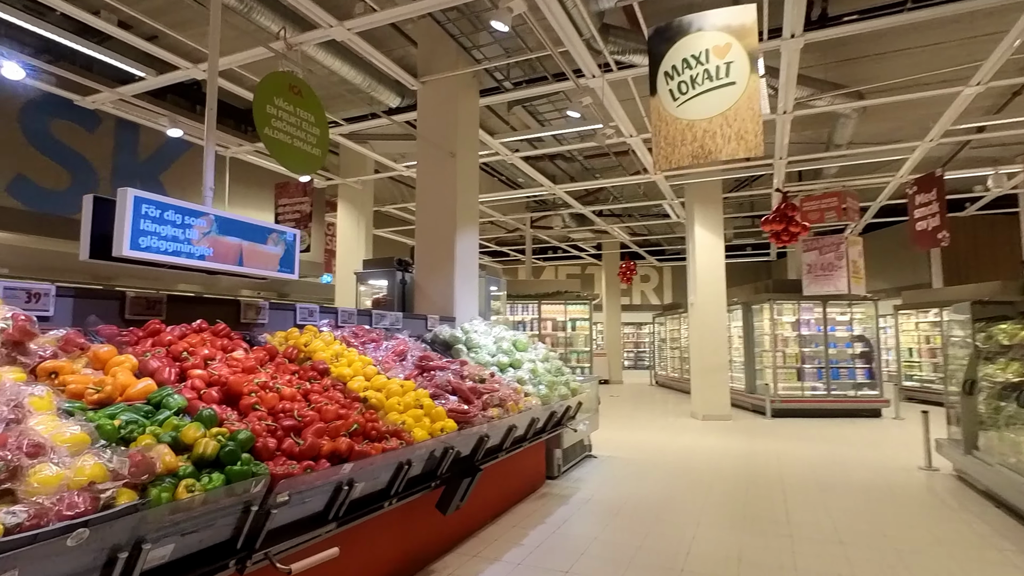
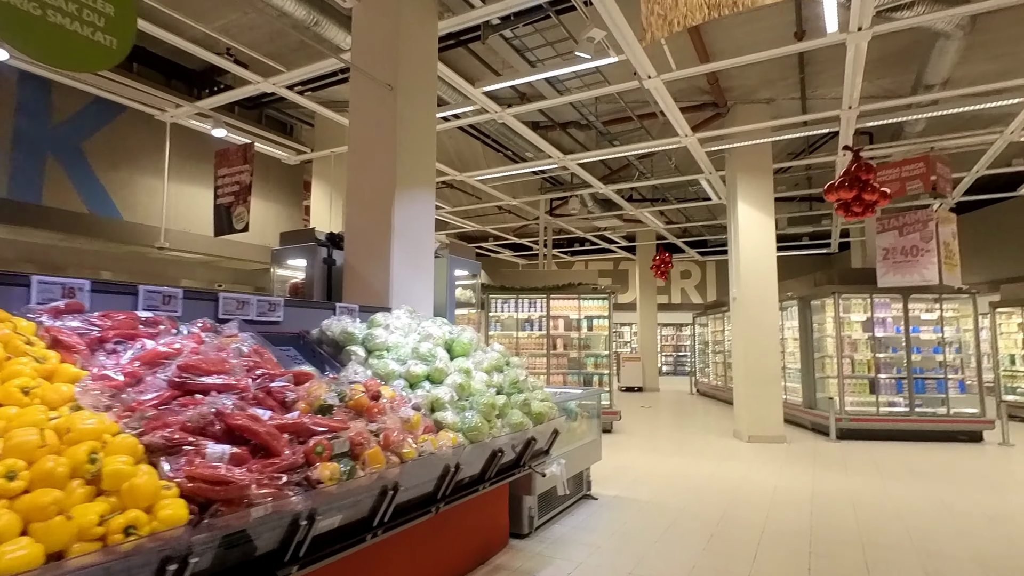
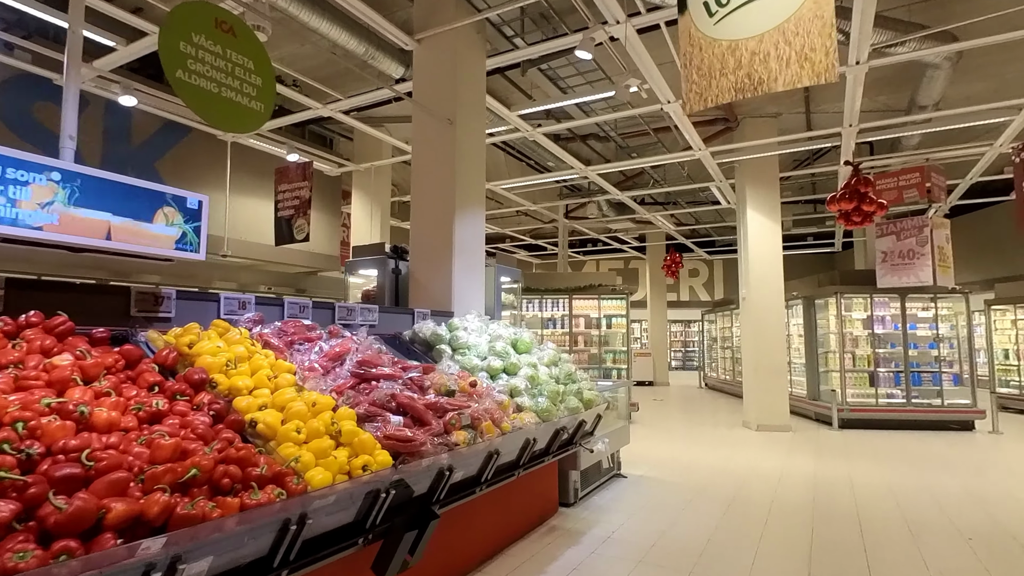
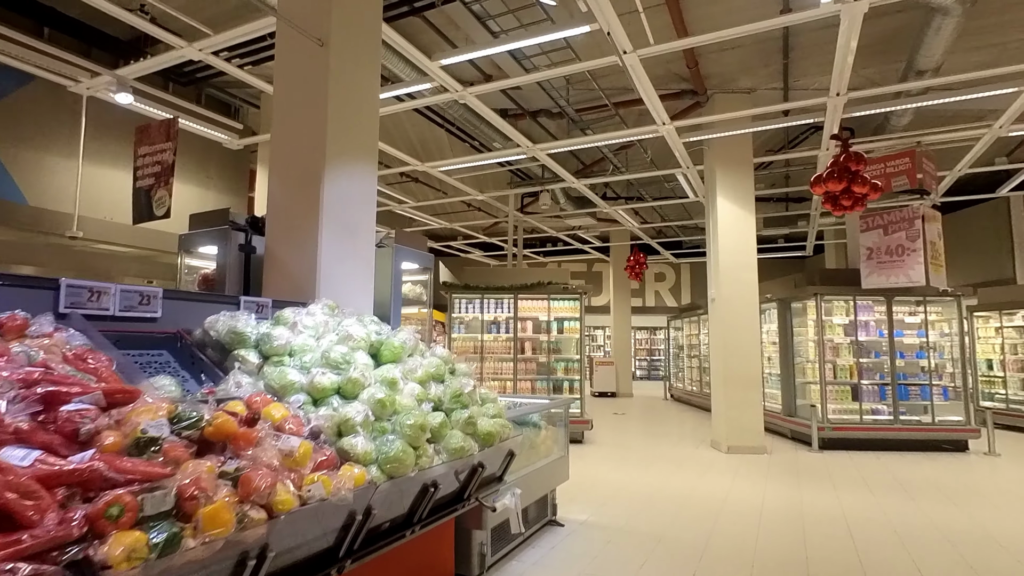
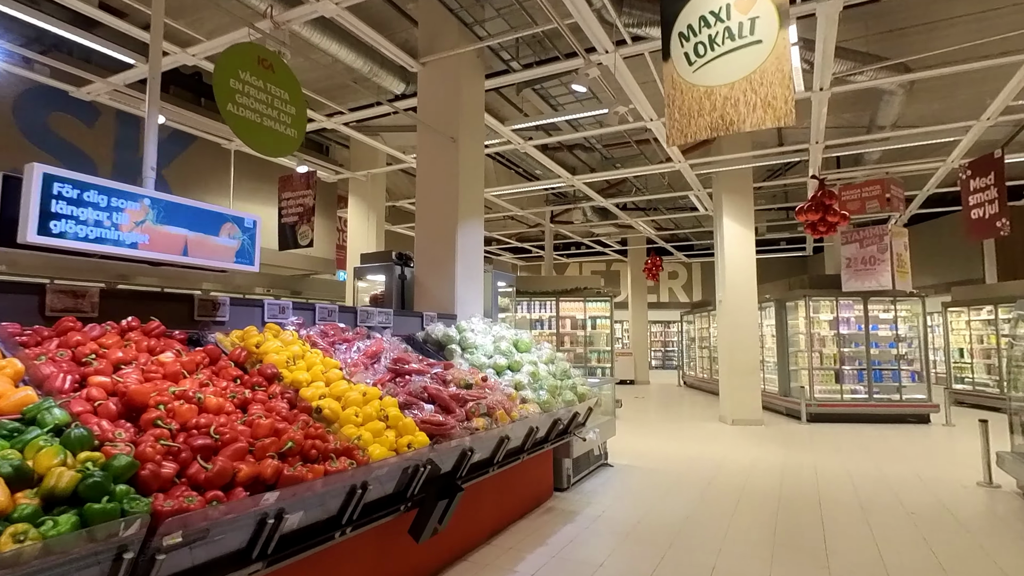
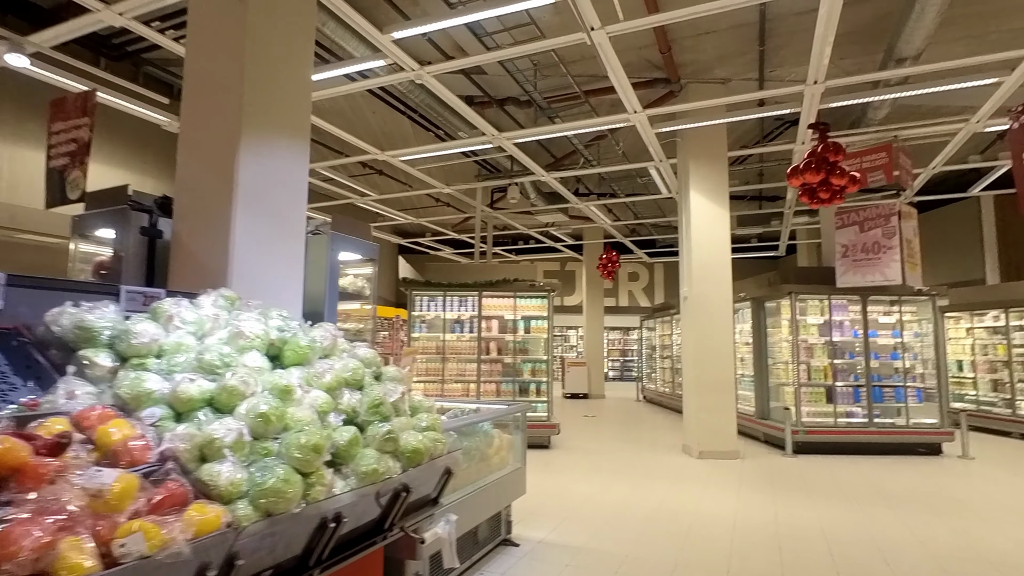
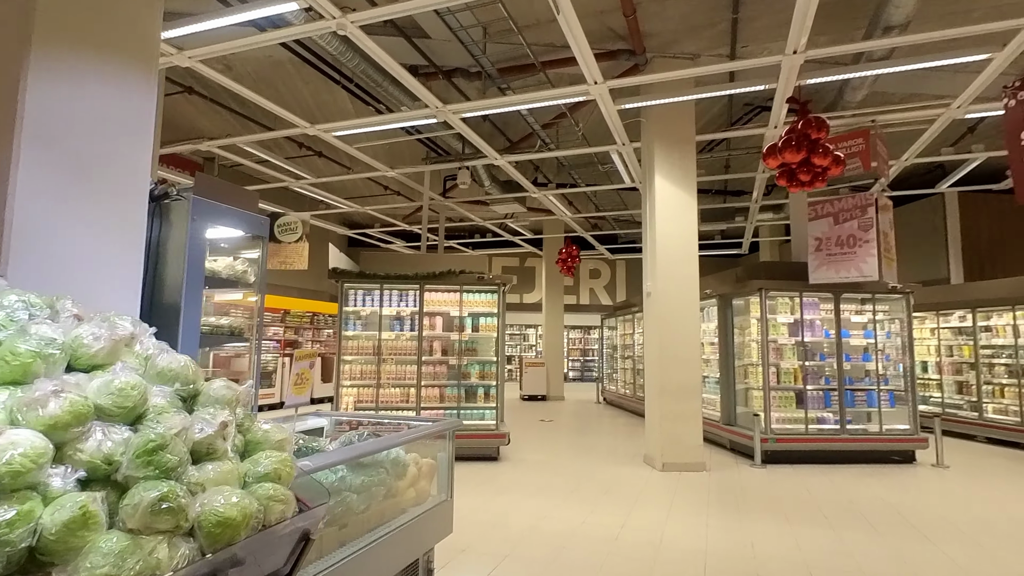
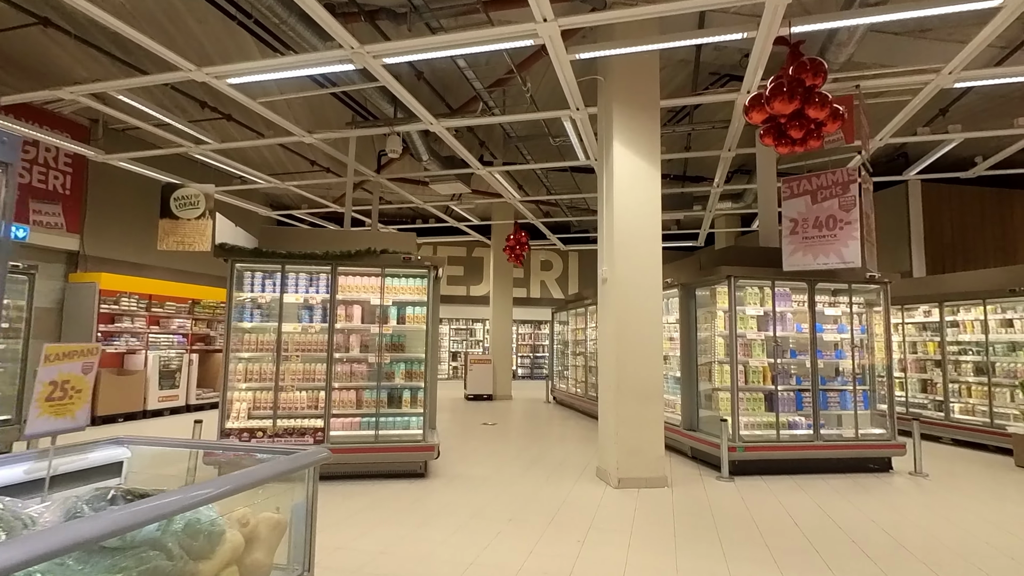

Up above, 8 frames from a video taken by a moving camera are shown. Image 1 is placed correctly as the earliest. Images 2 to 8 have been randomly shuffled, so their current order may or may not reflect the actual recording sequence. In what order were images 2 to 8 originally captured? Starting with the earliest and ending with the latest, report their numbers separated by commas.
5, 3, 2, 4, 6, 7, 8
